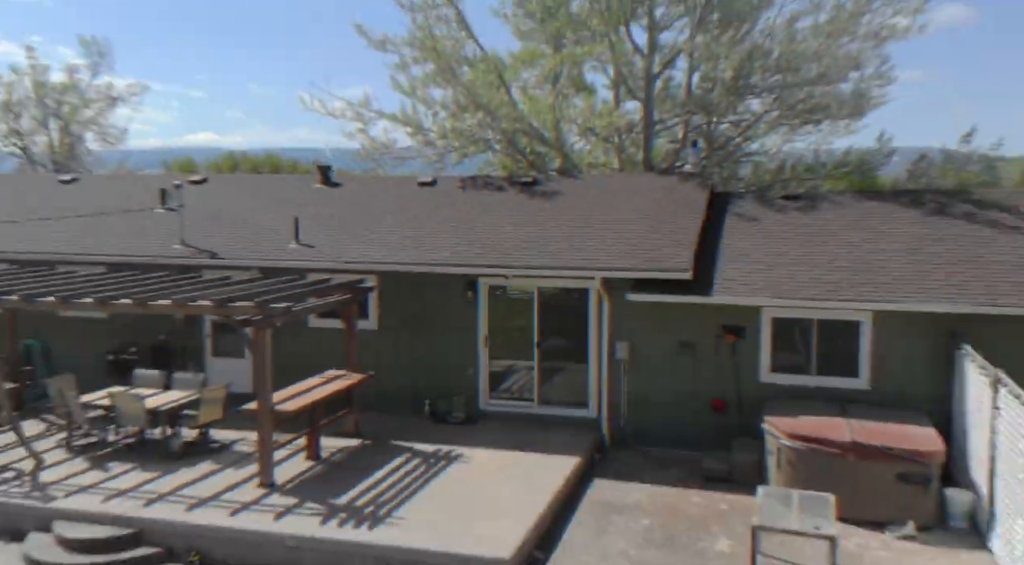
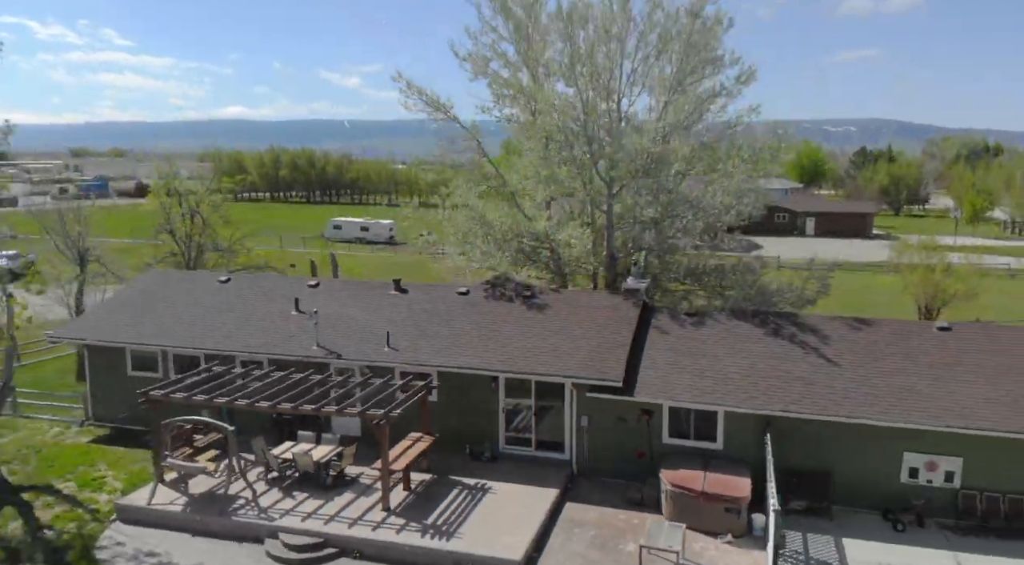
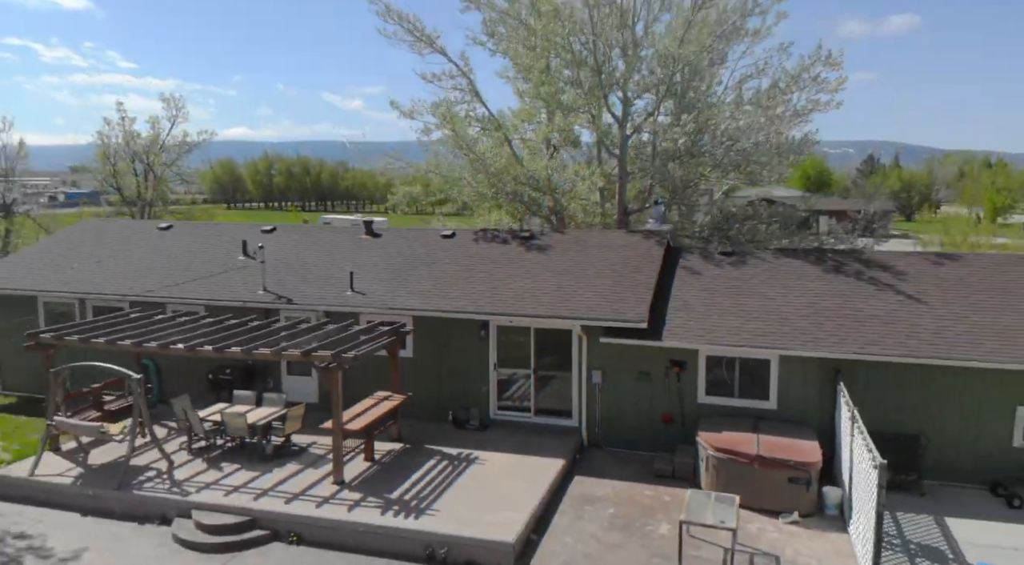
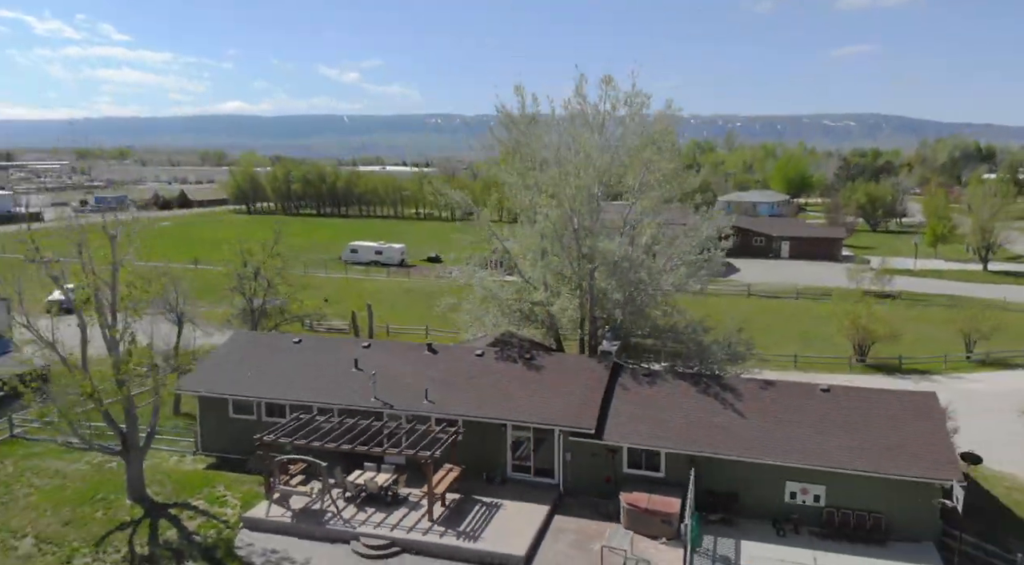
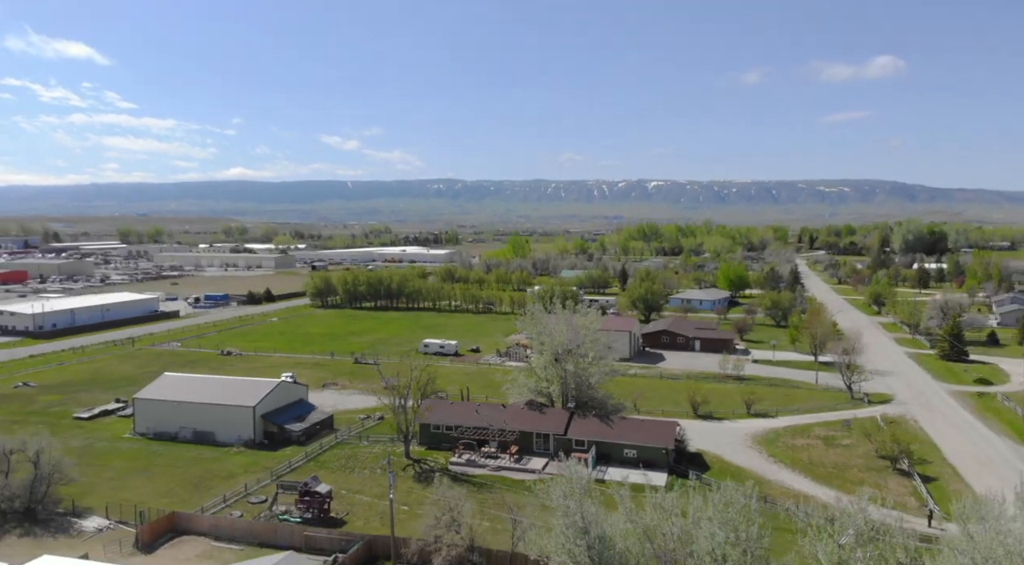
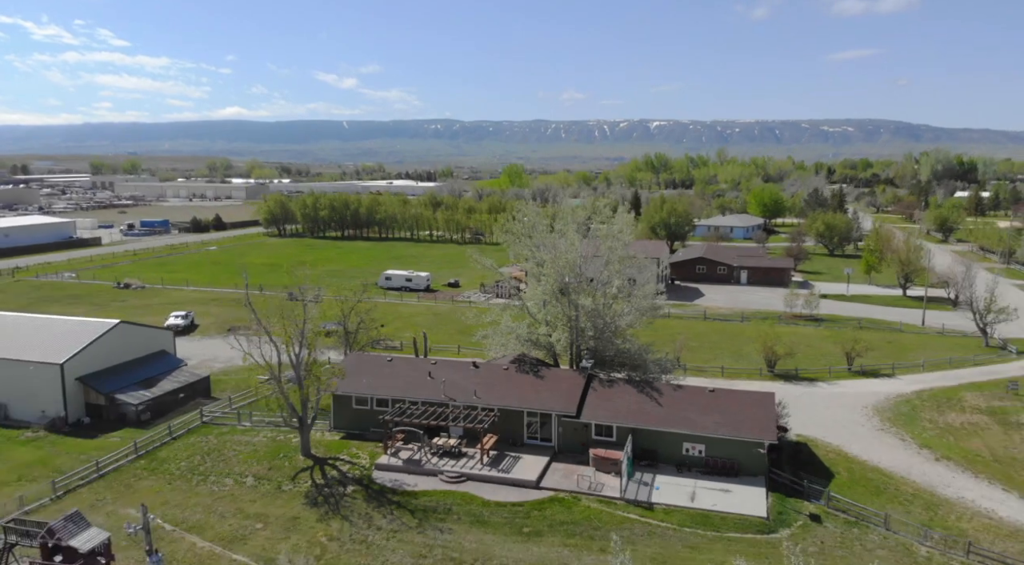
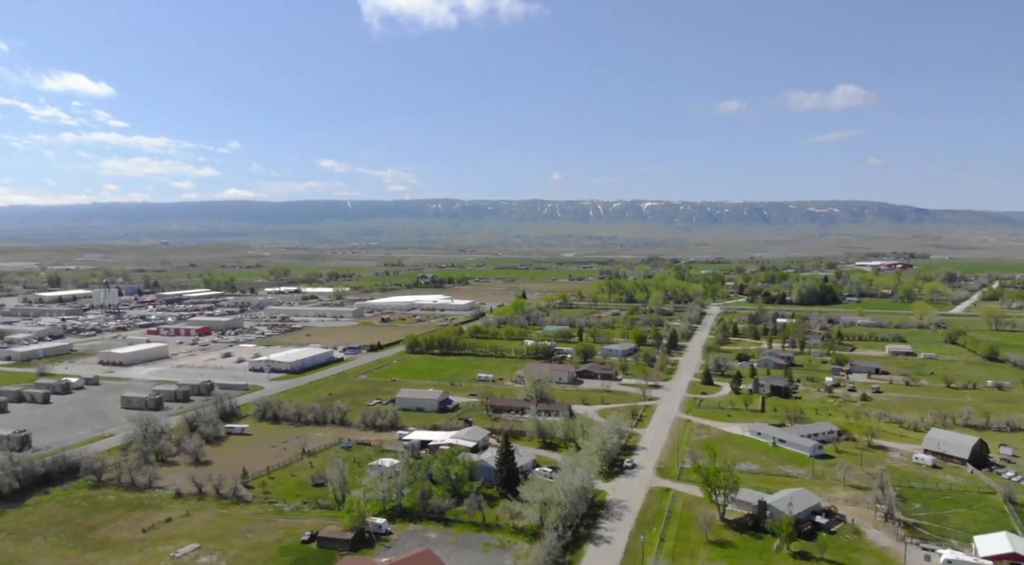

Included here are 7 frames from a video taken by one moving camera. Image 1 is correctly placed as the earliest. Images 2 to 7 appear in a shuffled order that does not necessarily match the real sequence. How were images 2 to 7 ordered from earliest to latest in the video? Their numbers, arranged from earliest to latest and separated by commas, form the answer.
3, 2, 4, 6, 5, 7
